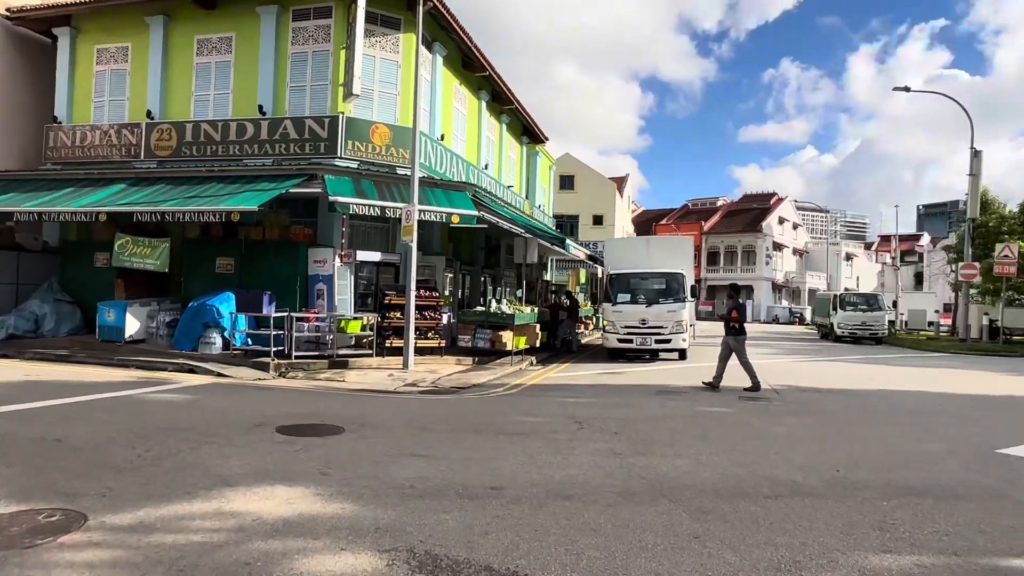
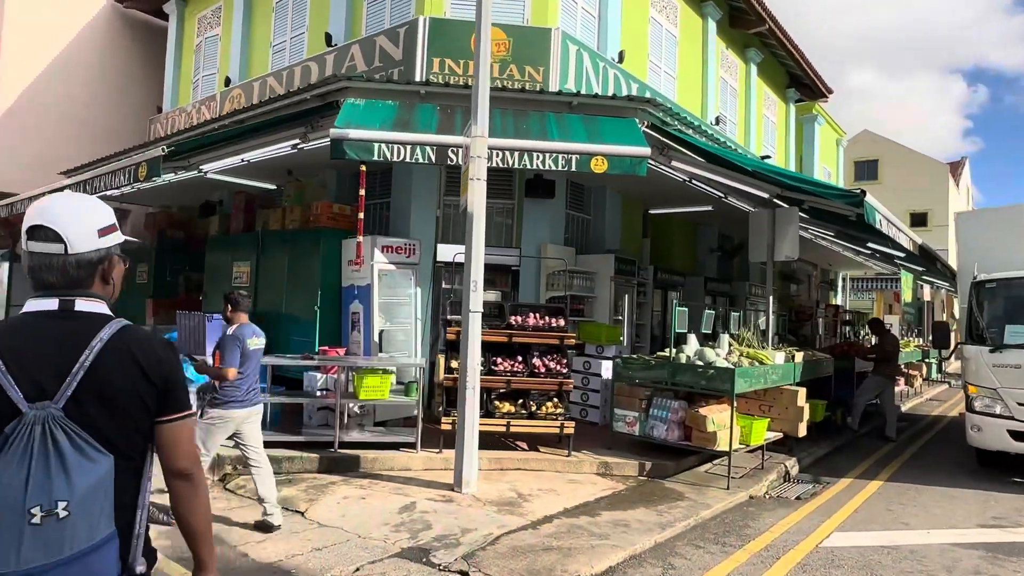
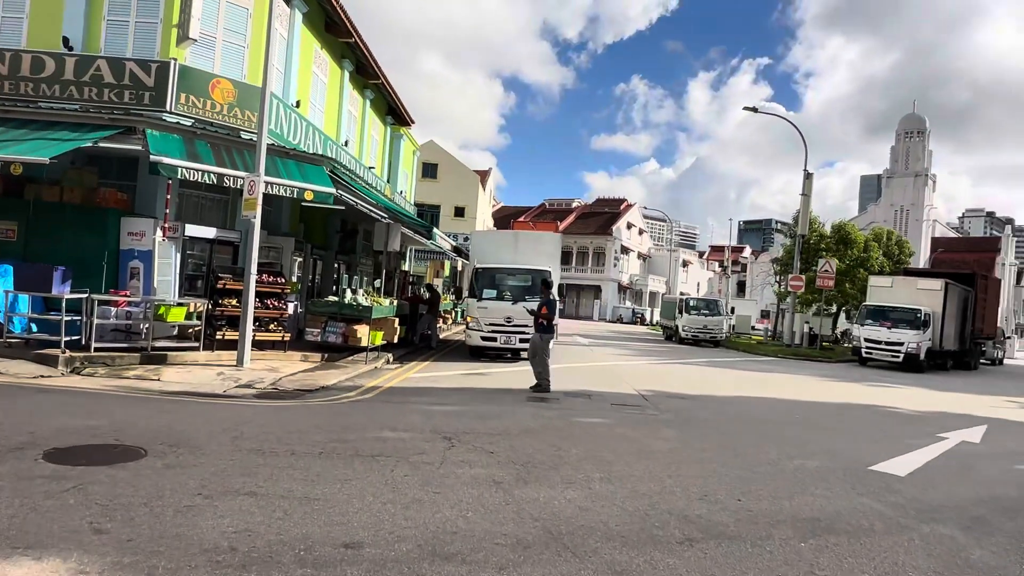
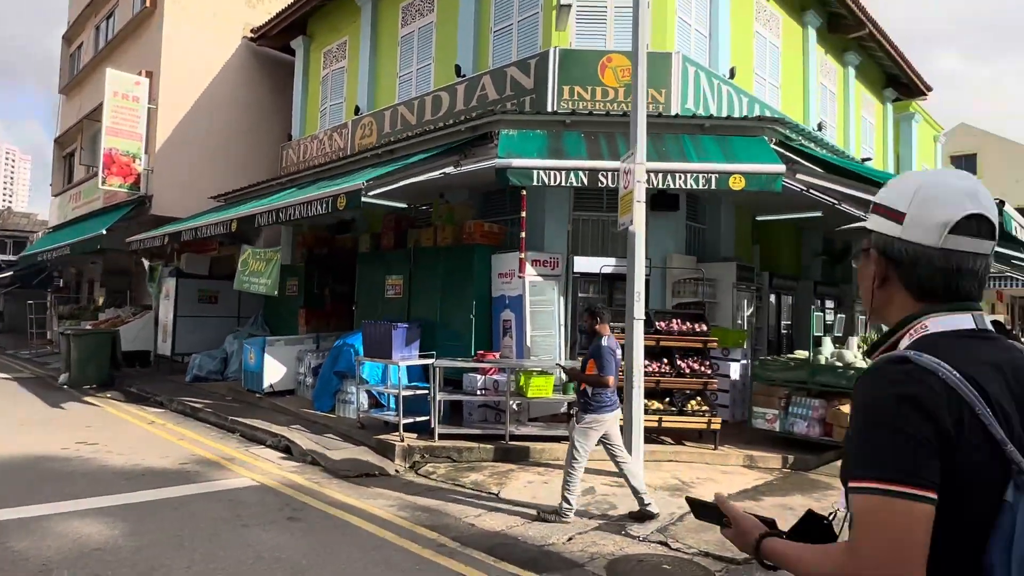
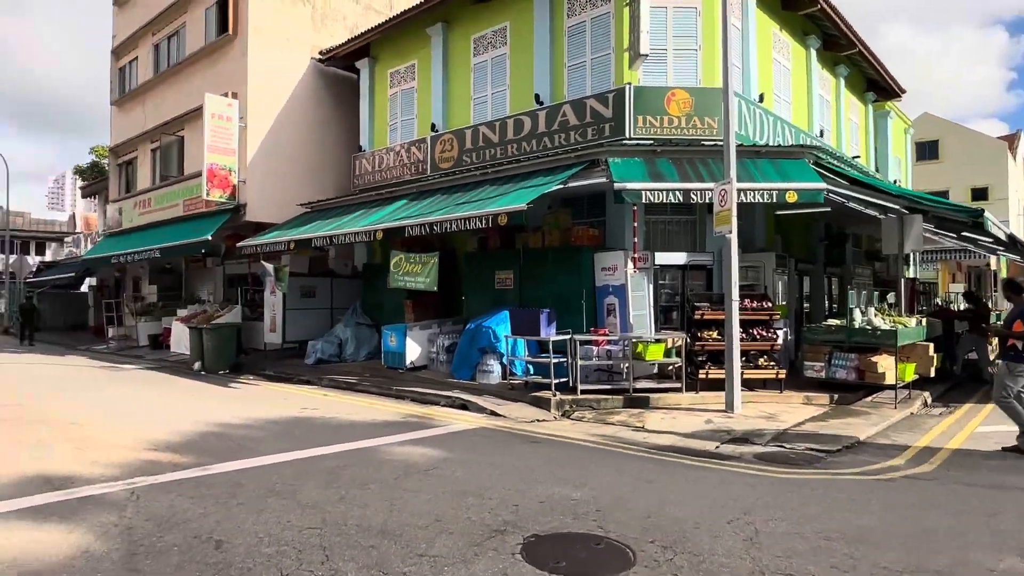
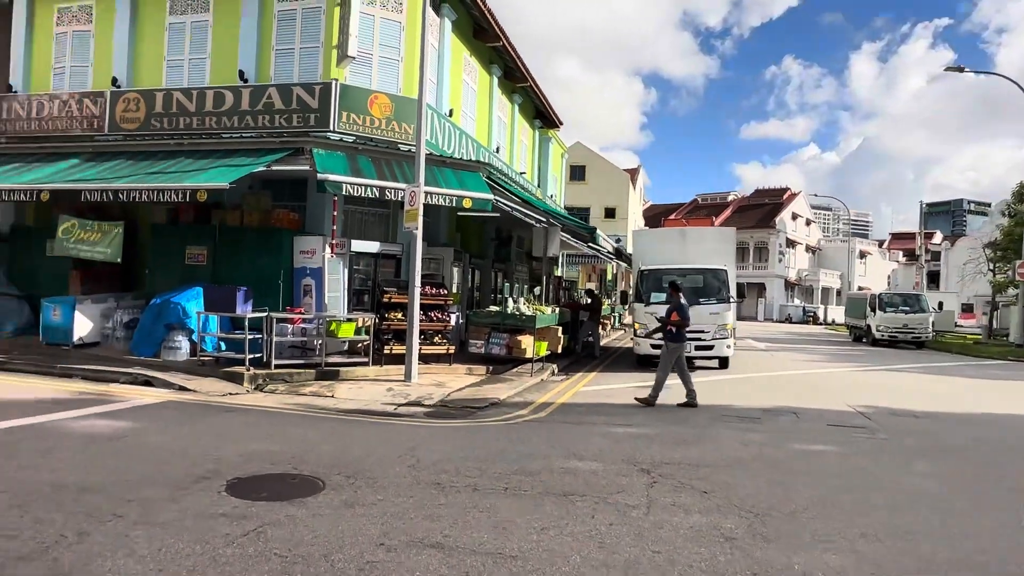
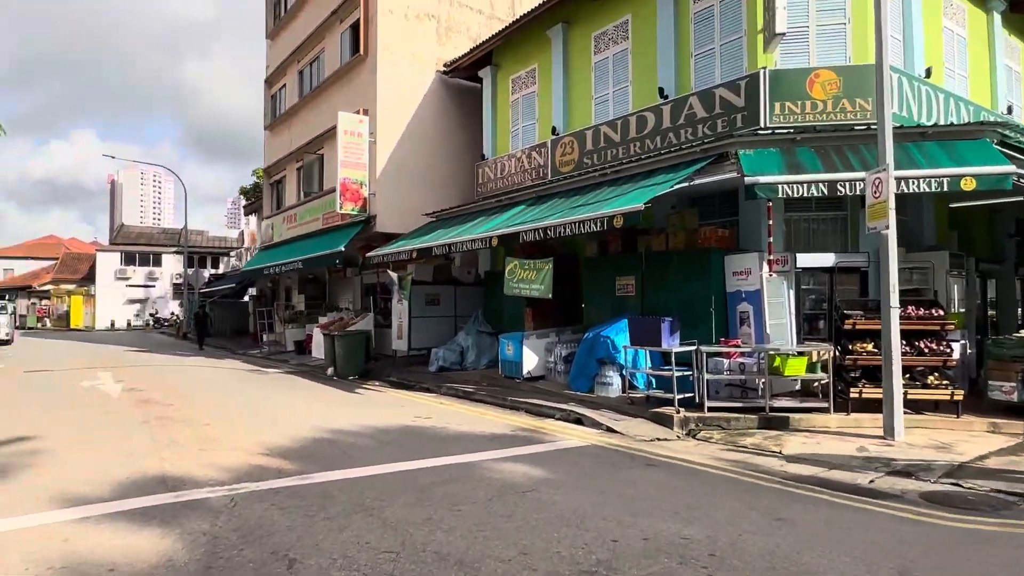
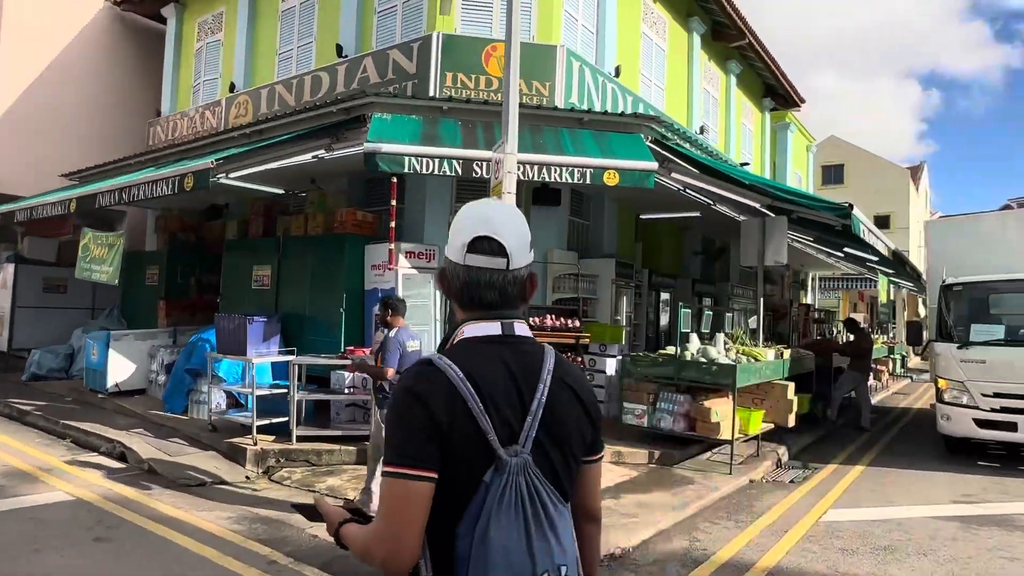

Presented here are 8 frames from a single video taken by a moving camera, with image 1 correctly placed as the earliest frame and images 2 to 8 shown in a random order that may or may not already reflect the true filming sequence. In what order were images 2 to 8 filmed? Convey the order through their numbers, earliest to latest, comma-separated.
3, 6, 5, 7, 4, 8, 2
